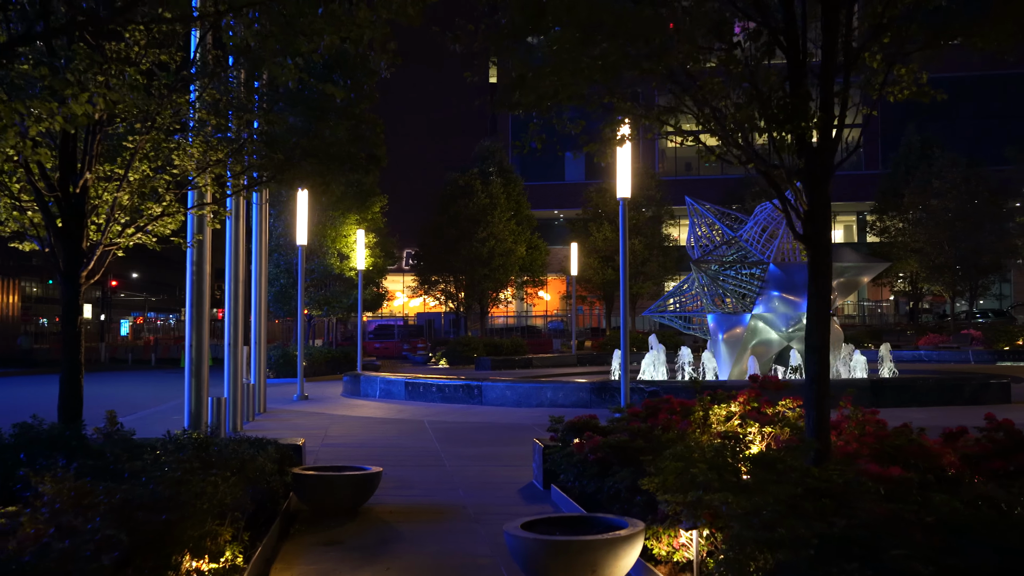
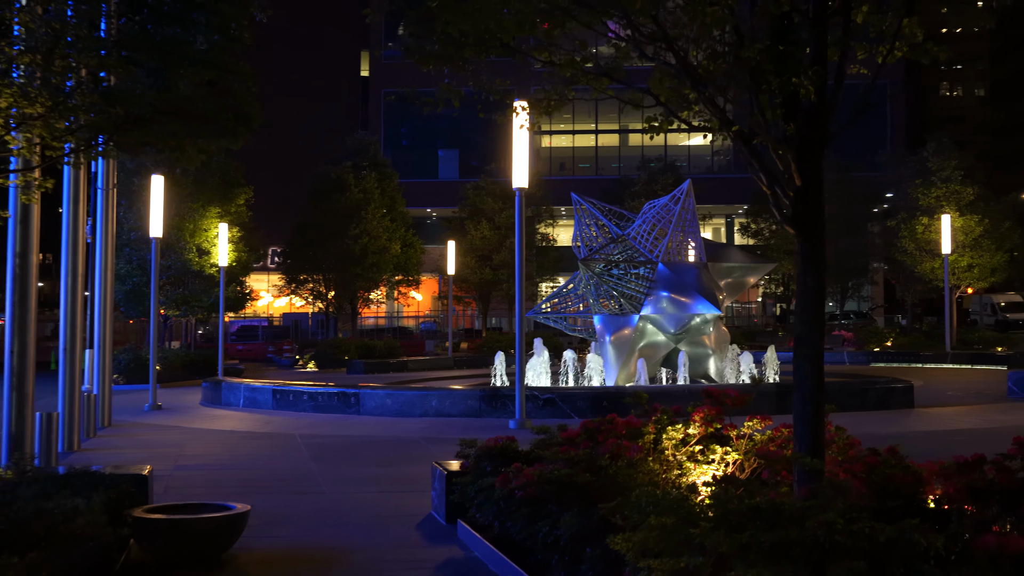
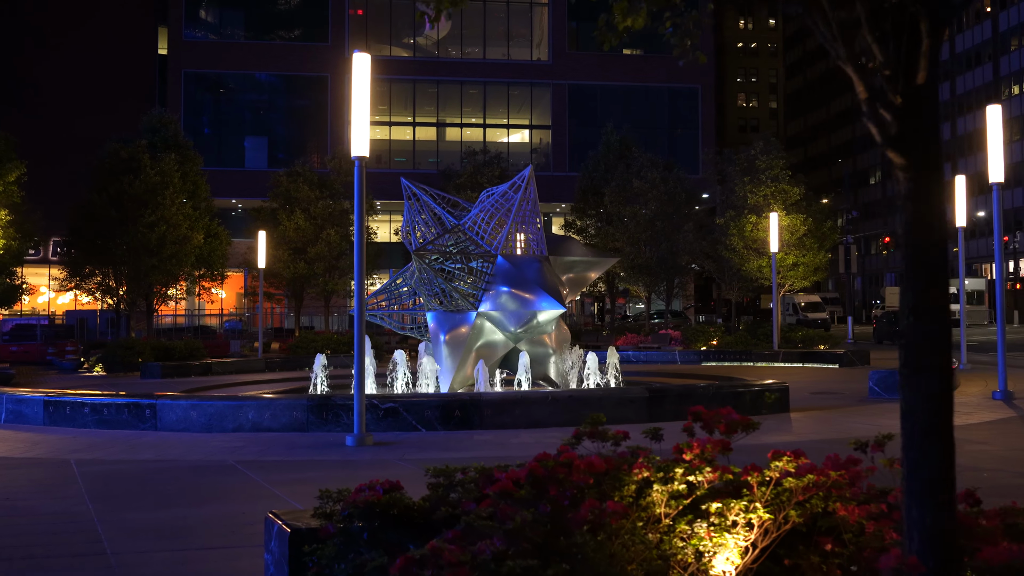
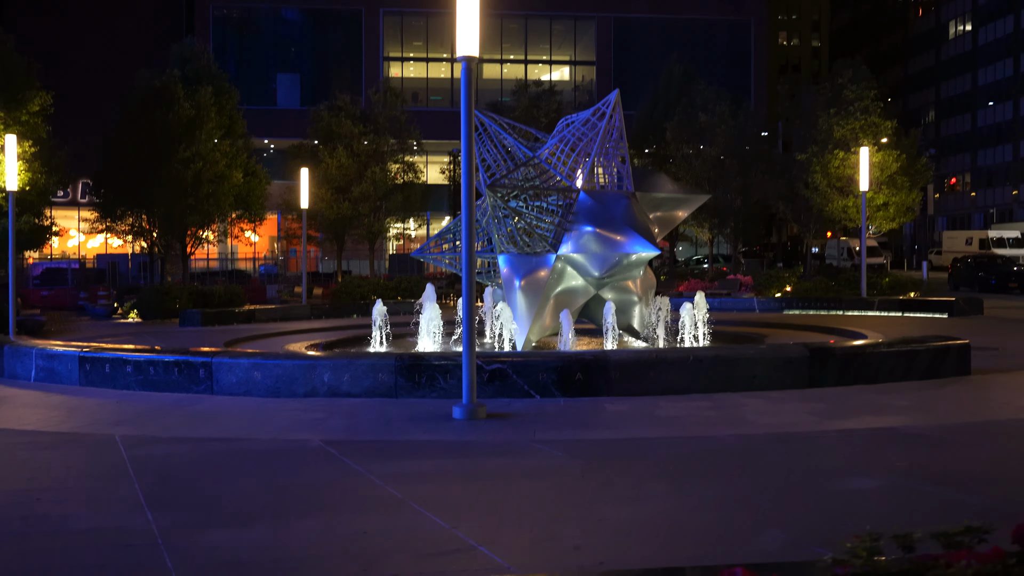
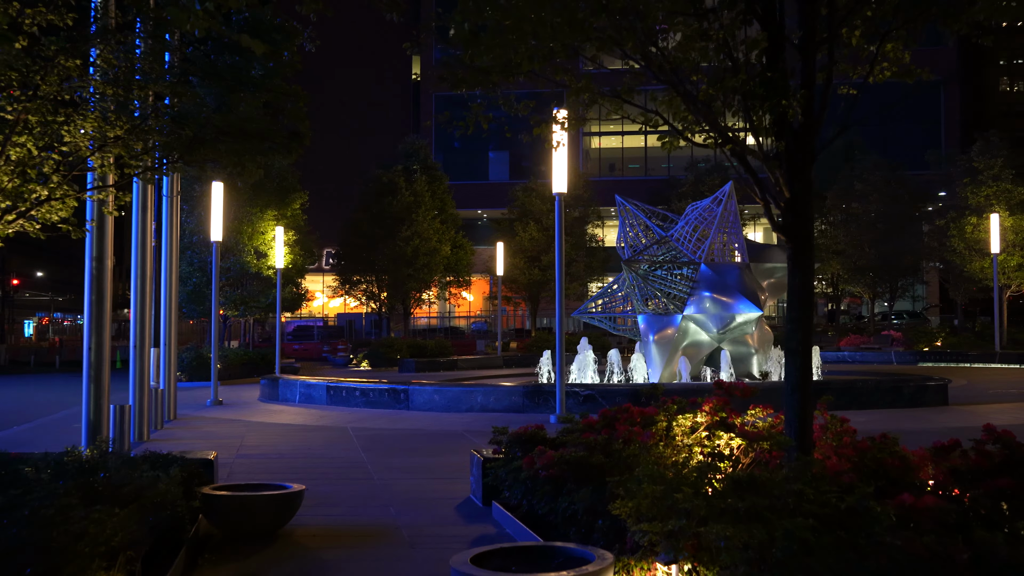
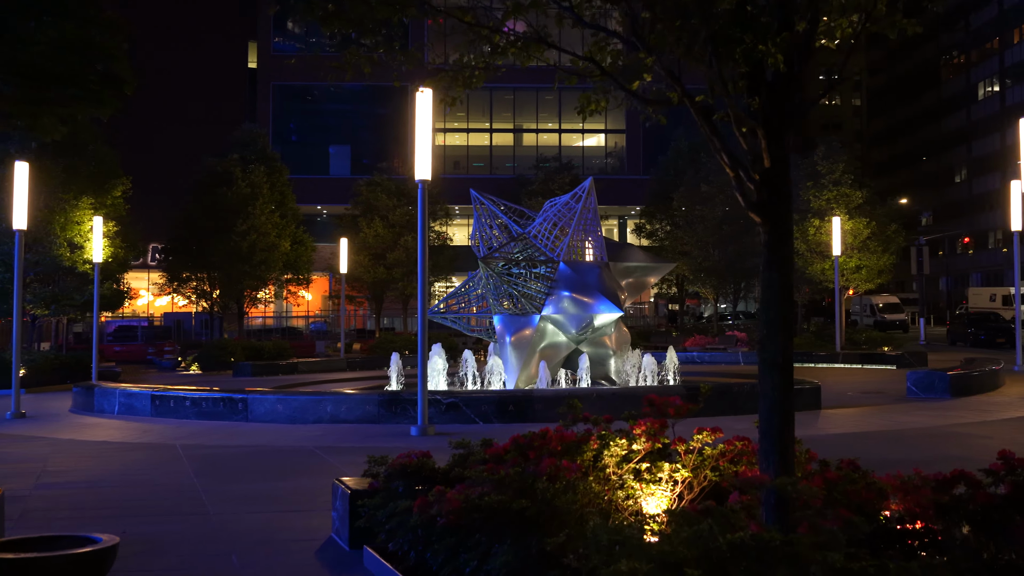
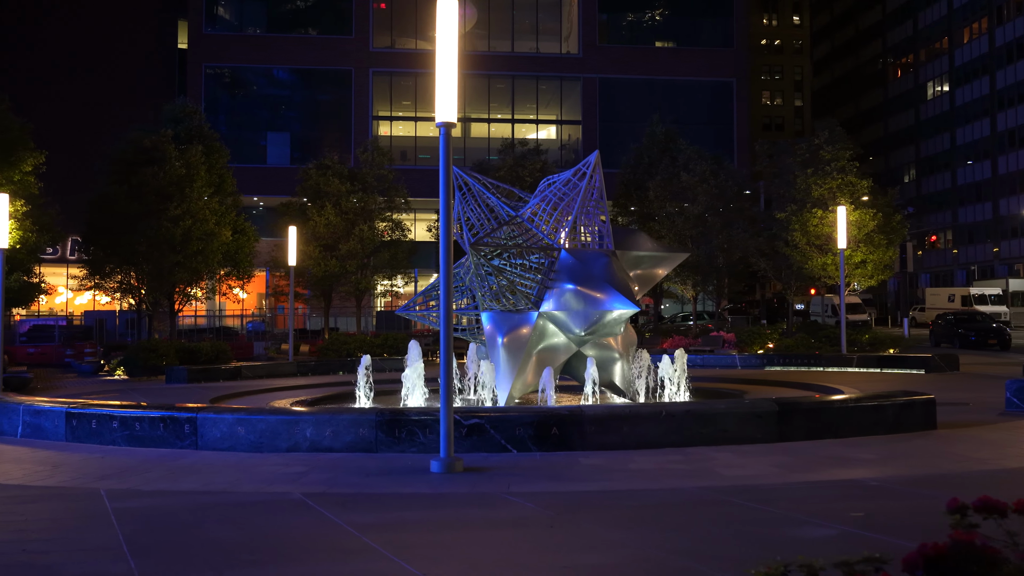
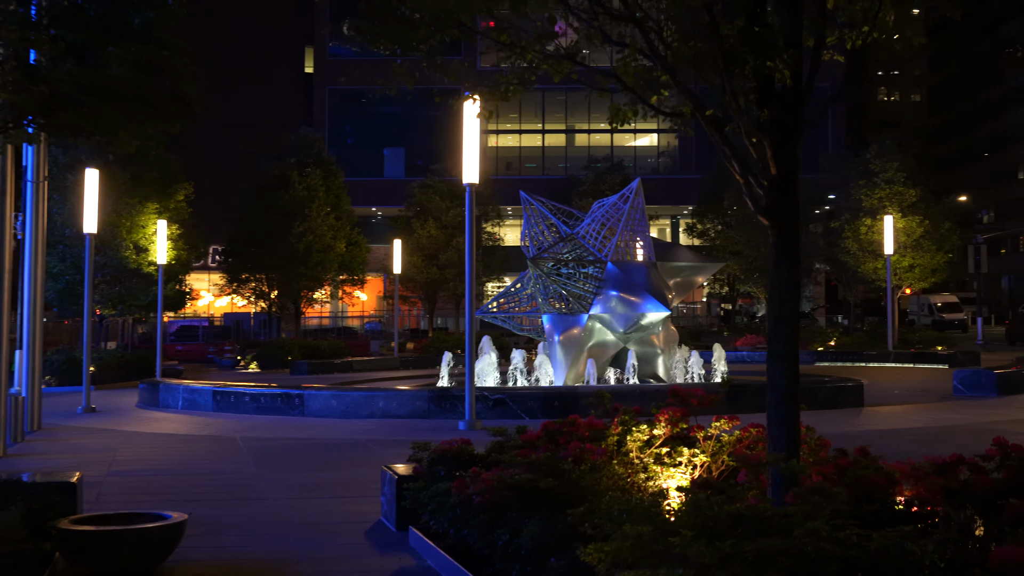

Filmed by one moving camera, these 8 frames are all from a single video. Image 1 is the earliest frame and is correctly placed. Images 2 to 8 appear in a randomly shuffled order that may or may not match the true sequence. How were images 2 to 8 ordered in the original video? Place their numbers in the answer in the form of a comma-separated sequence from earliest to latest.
5, 2, 8, 6, 3, 7, 4
